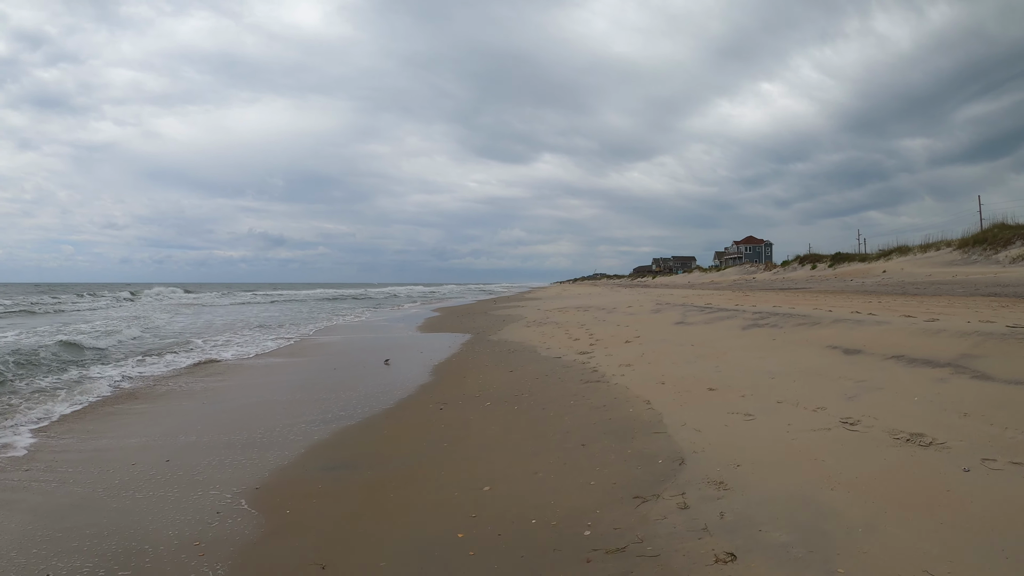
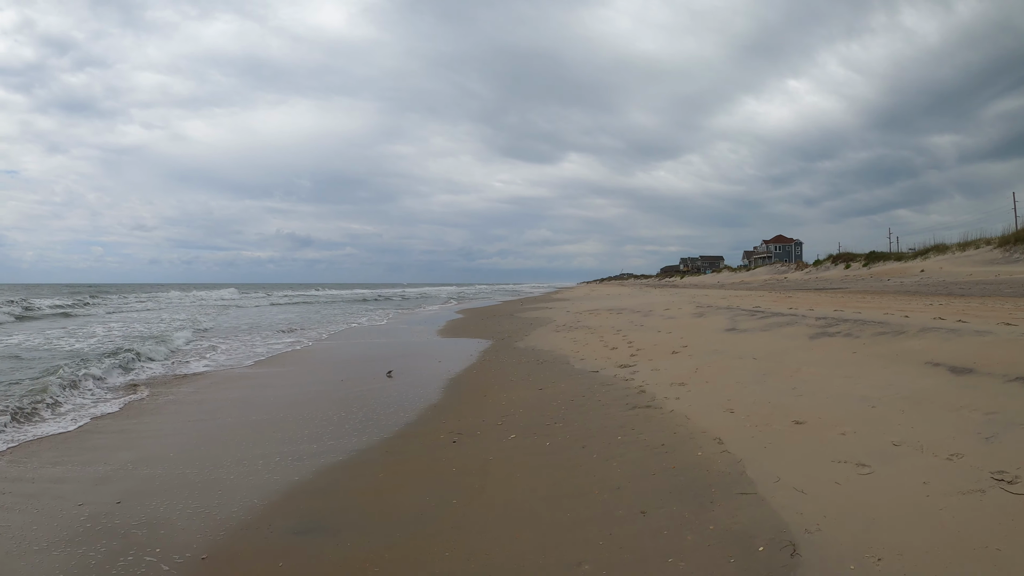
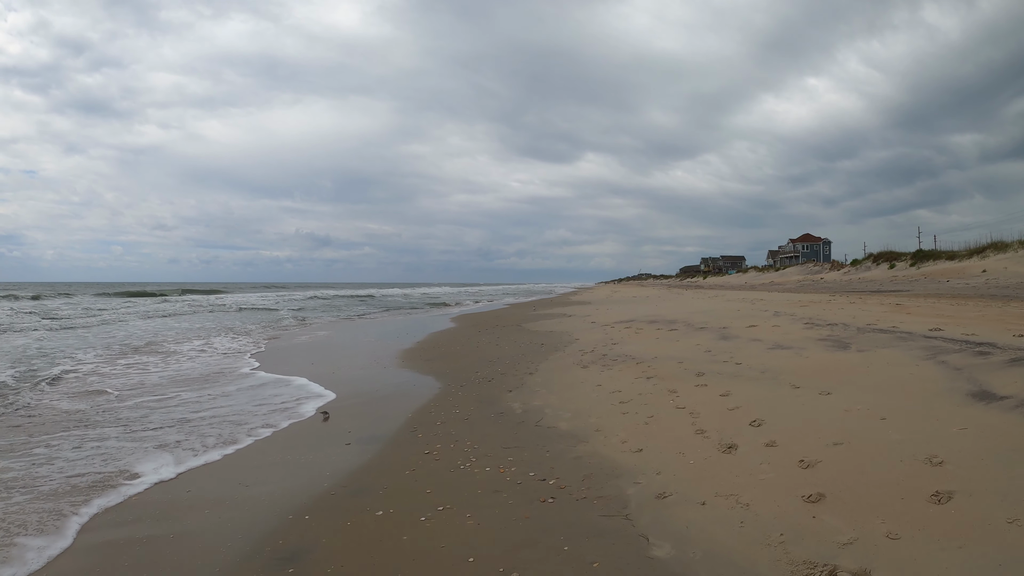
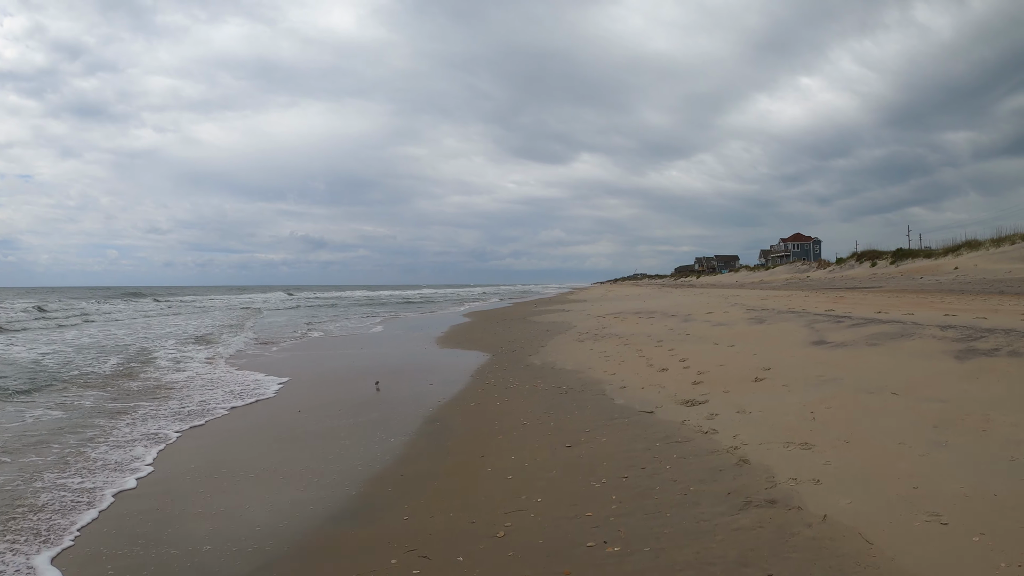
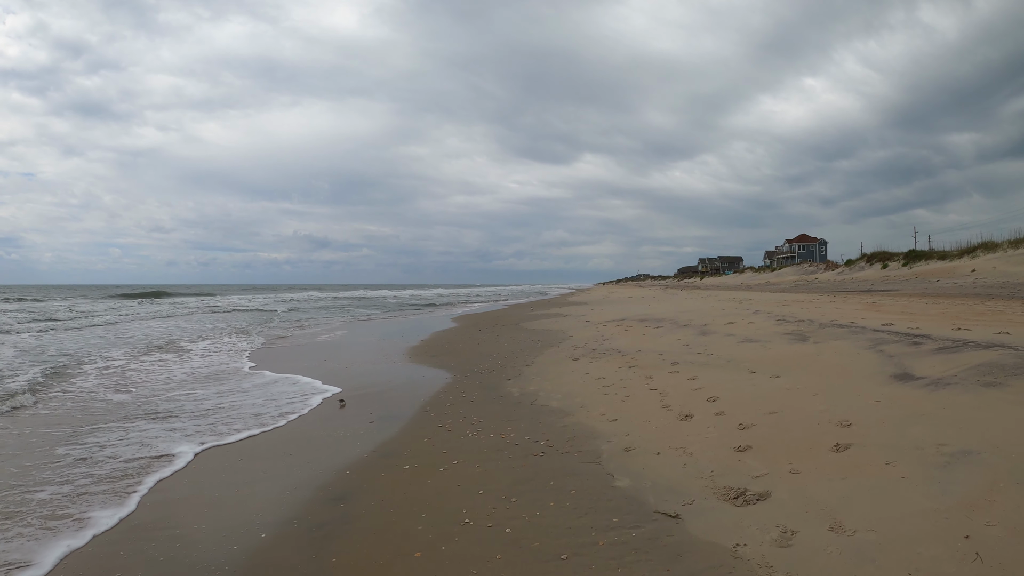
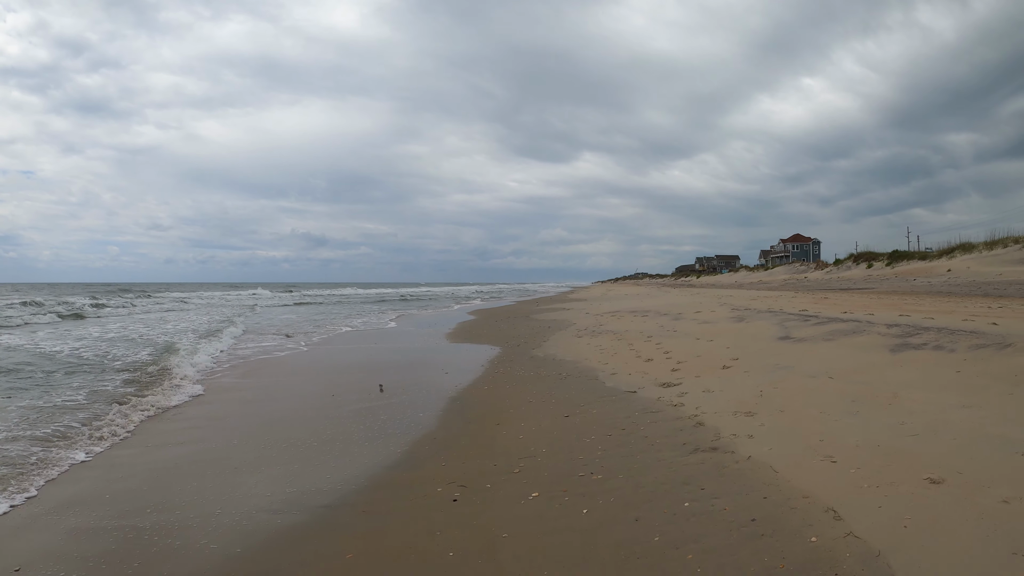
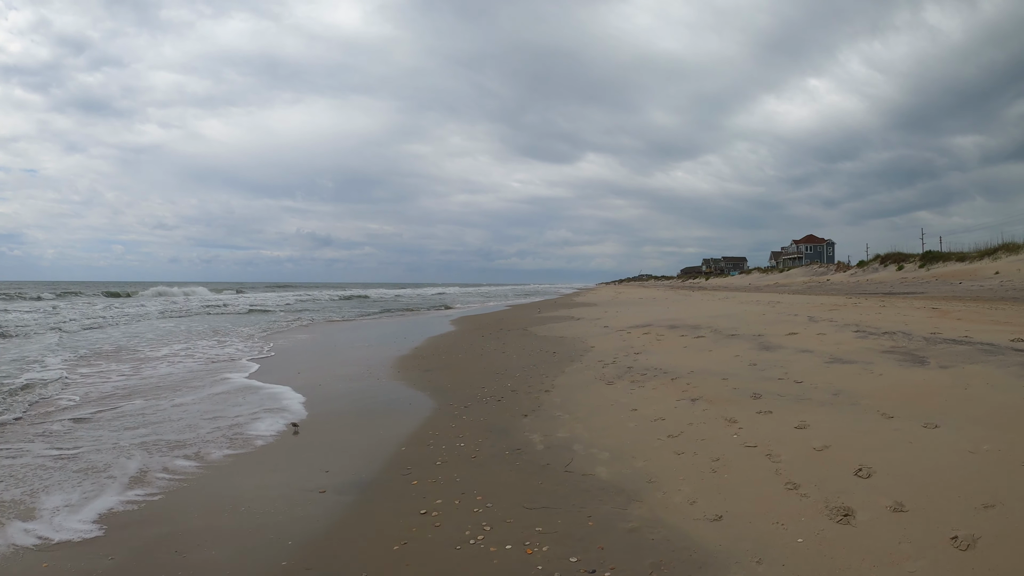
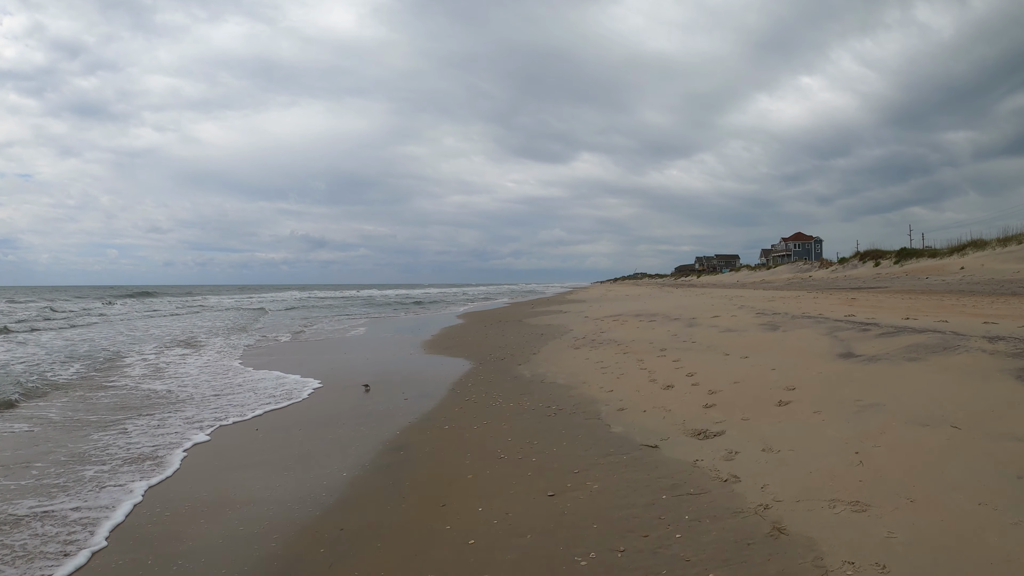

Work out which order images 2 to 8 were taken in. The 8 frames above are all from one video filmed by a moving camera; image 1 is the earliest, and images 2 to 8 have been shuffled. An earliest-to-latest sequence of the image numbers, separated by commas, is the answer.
2, 6, 4, 8, 5, 3, 7
